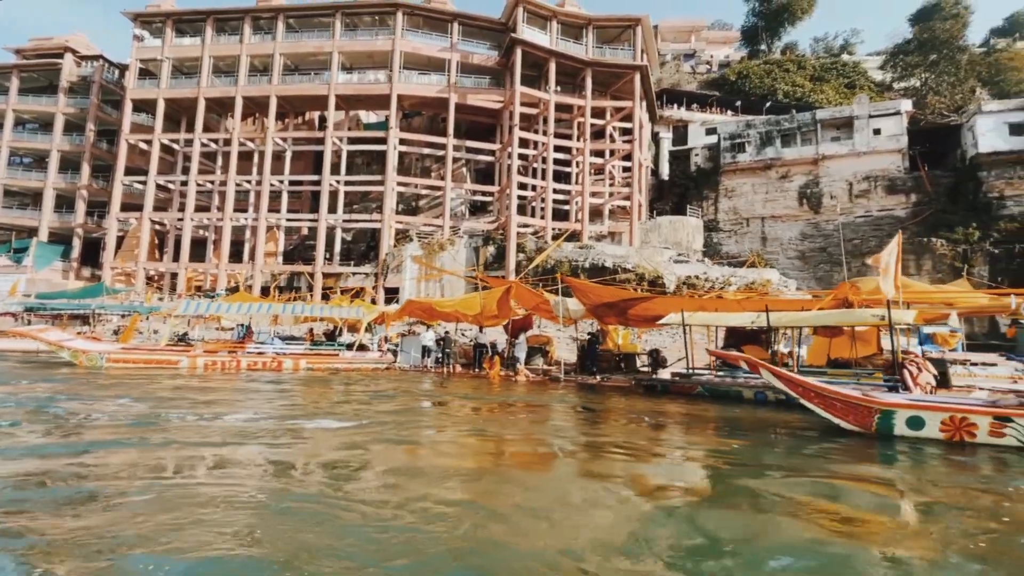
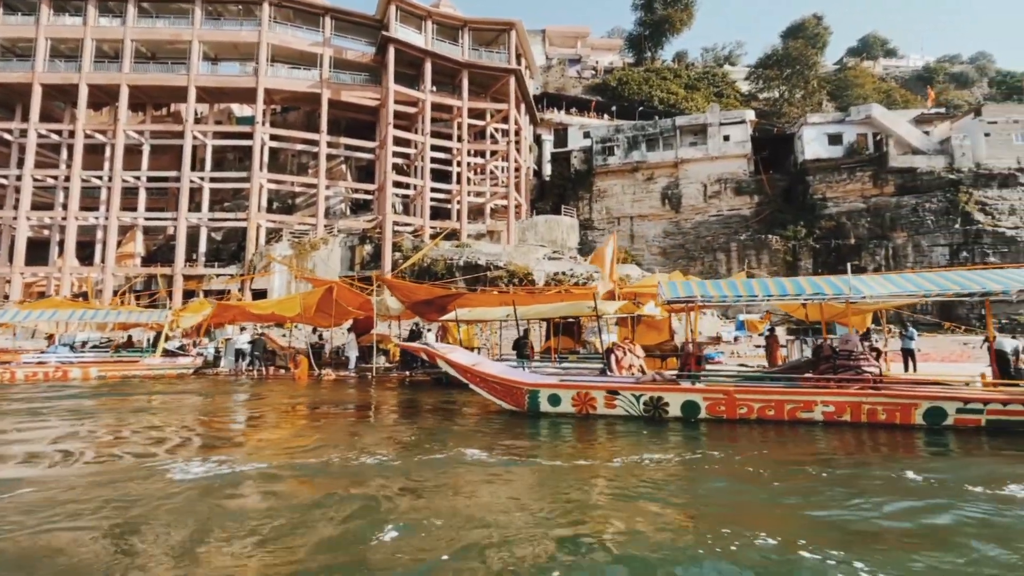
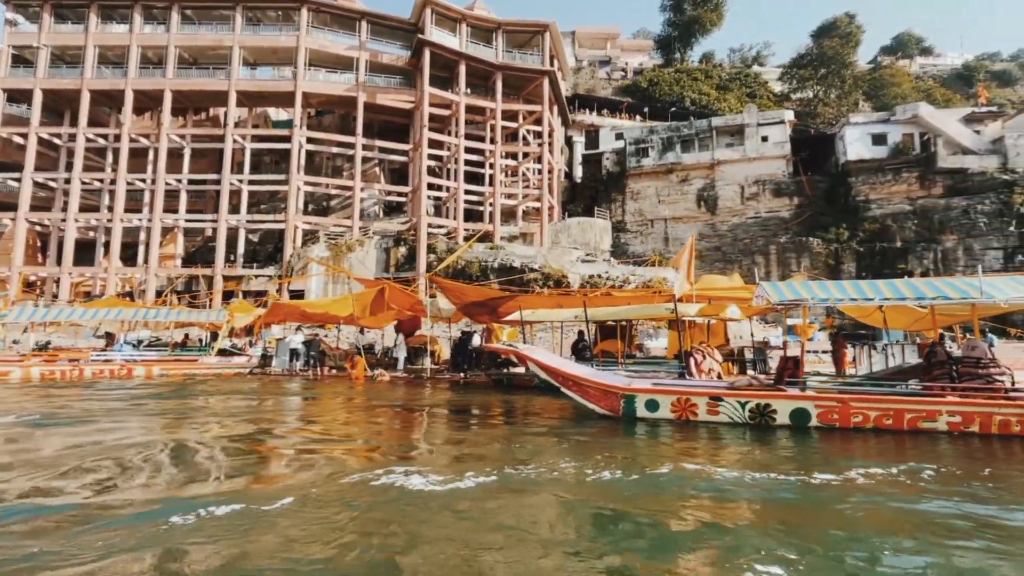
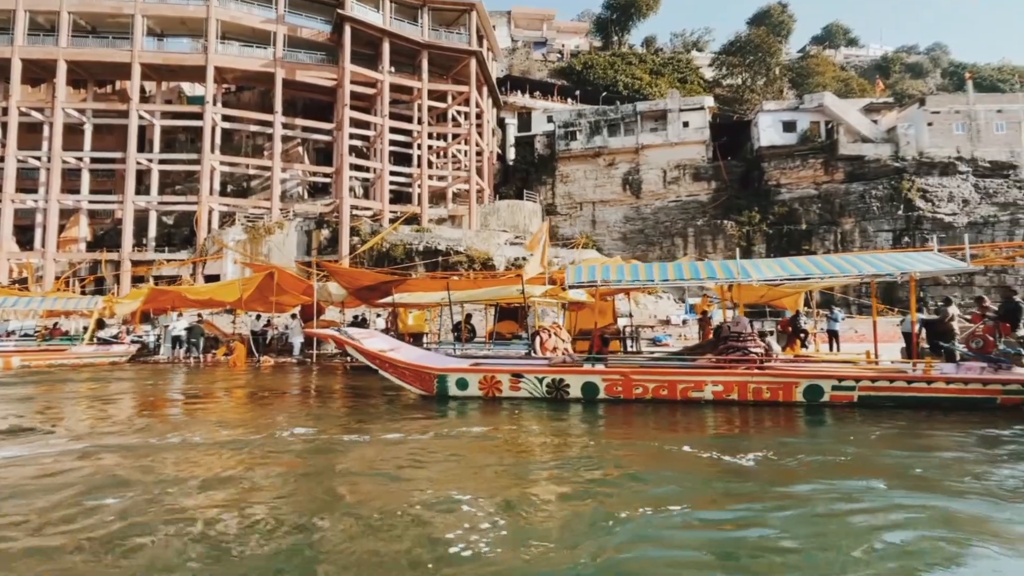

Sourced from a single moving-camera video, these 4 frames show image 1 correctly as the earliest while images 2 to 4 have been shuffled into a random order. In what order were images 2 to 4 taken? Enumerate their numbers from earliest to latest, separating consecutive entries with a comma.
3, 2, 4
